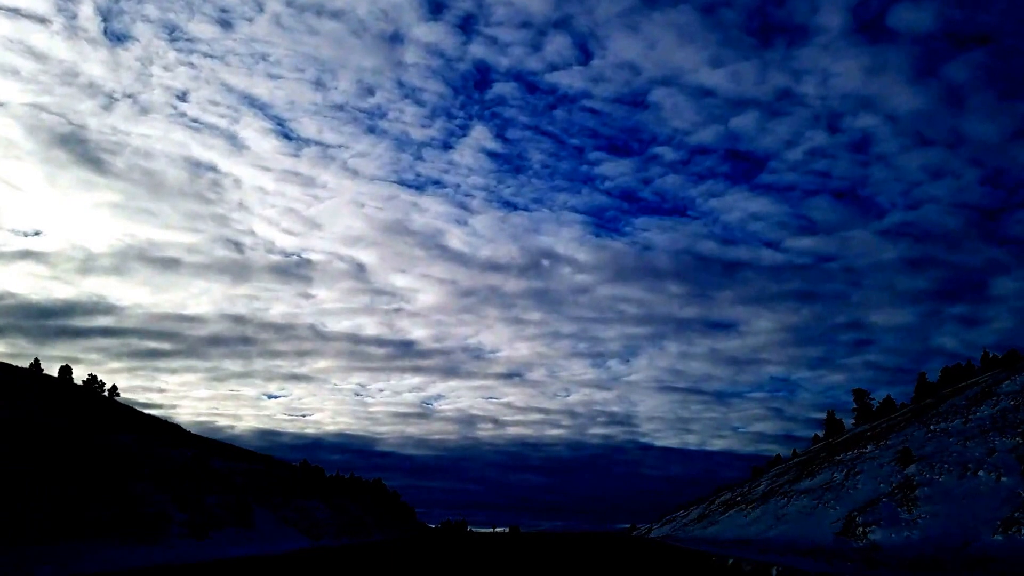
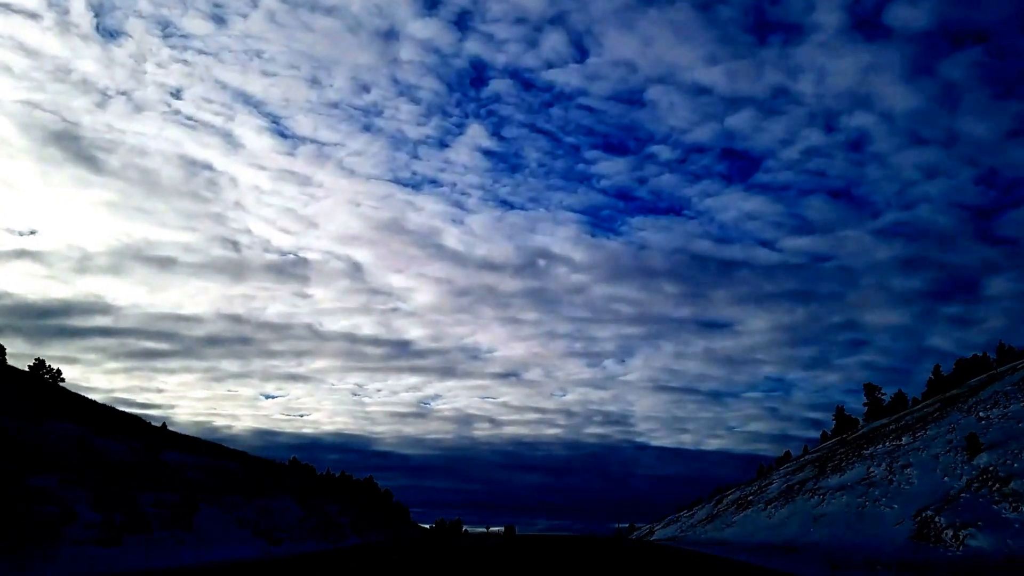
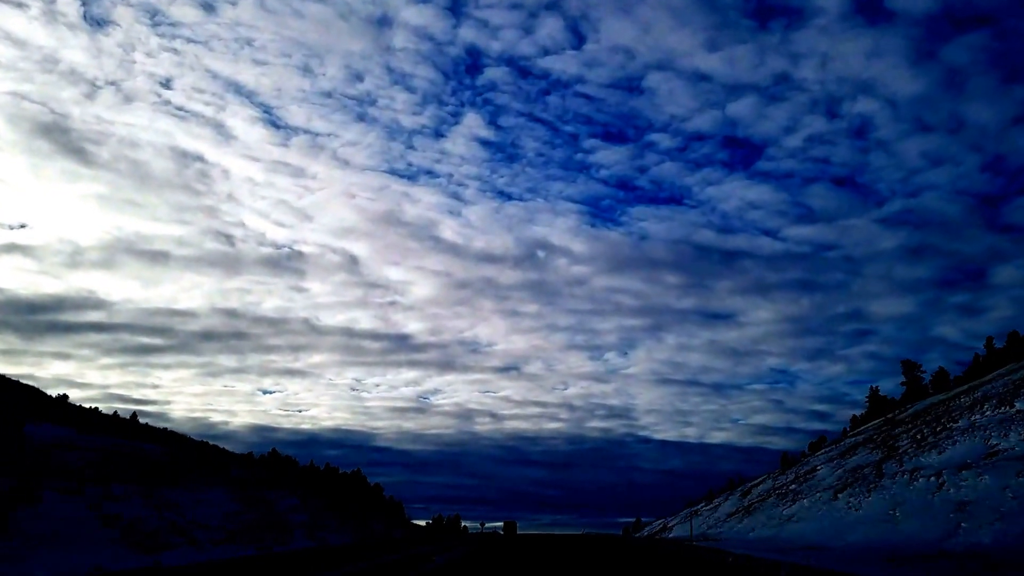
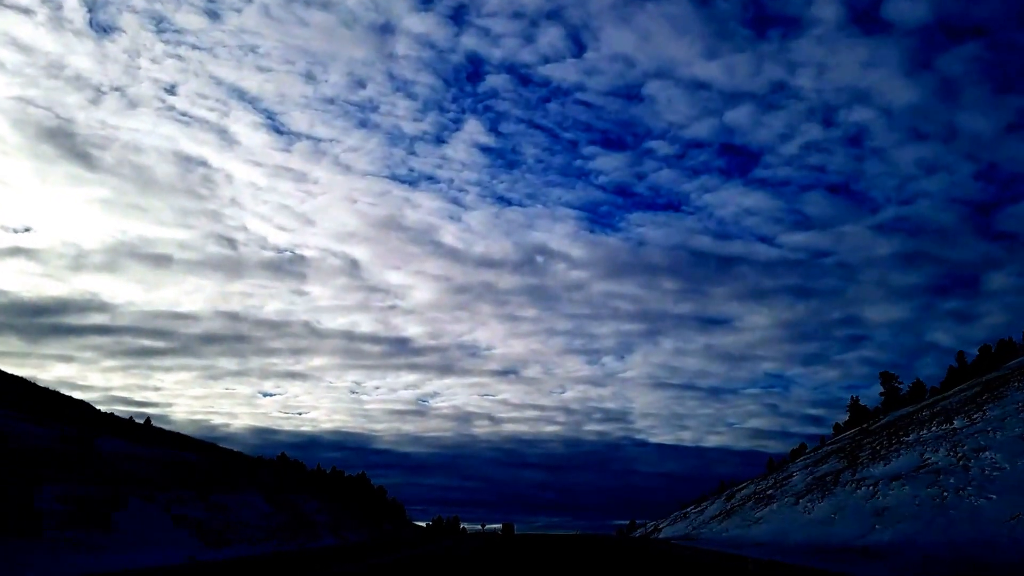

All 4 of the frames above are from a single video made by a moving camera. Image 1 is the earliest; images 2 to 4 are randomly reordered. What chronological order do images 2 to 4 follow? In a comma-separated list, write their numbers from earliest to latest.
2, 4, 3
